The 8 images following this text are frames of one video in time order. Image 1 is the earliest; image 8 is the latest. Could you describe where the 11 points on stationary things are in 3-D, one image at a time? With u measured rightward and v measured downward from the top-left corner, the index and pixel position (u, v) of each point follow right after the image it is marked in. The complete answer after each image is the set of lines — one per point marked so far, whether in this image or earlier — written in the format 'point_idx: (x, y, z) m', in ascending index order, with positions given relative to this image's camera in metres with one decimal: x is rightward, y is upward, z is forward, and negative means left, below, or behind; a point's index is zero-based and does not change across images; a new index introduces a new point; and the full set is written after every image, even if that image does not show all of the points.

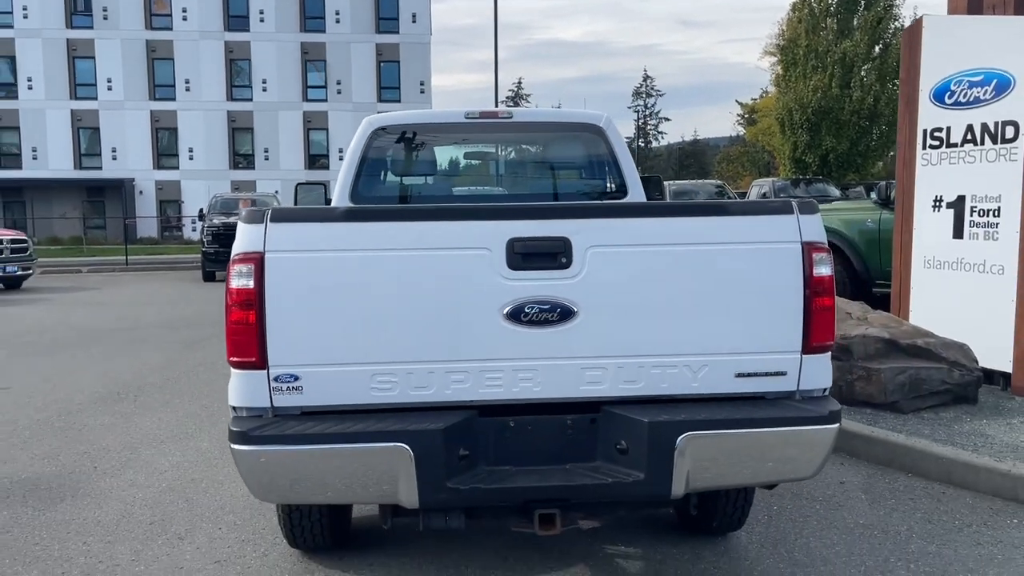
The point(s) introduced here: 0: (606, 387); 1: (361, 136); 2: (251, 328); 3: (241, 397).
0: (+0.4, -0.4, +3.4) m
1: (-1.1, +1.1, +6.3) m
2: (-1.0, -0.2, +3.2) m
3: (-1.0, -0.4, +3.2) m
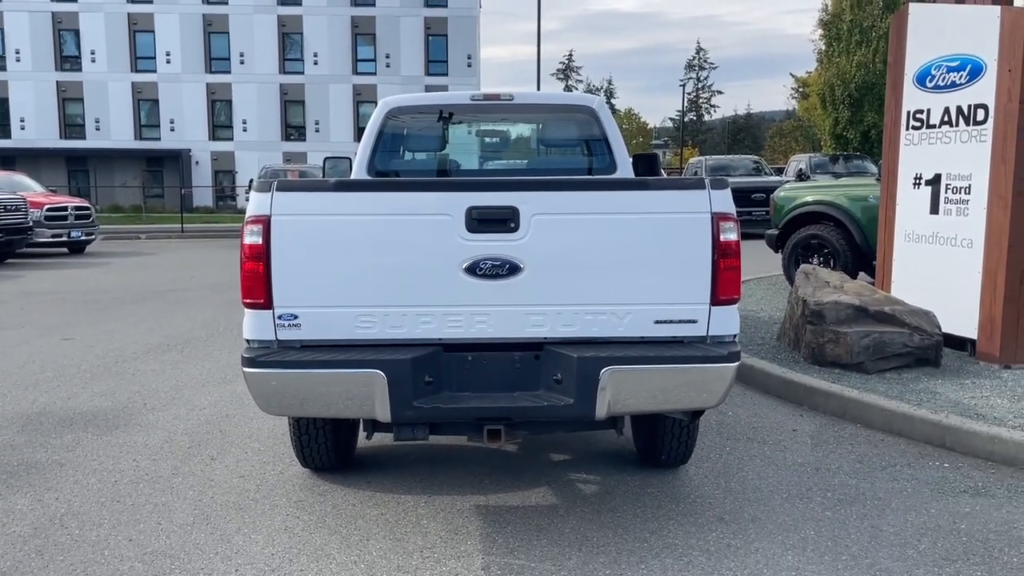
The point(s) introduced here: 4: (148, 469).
0: (+0.2, -0.2, +4.1) m
1: (-1.1, +1.4, +7.1) m
2: (-1.2, +0.1, +4.0) m
3: (-1.2, -0.2, +4.1) m
4: (-2.3, -1.1, +5.5) m
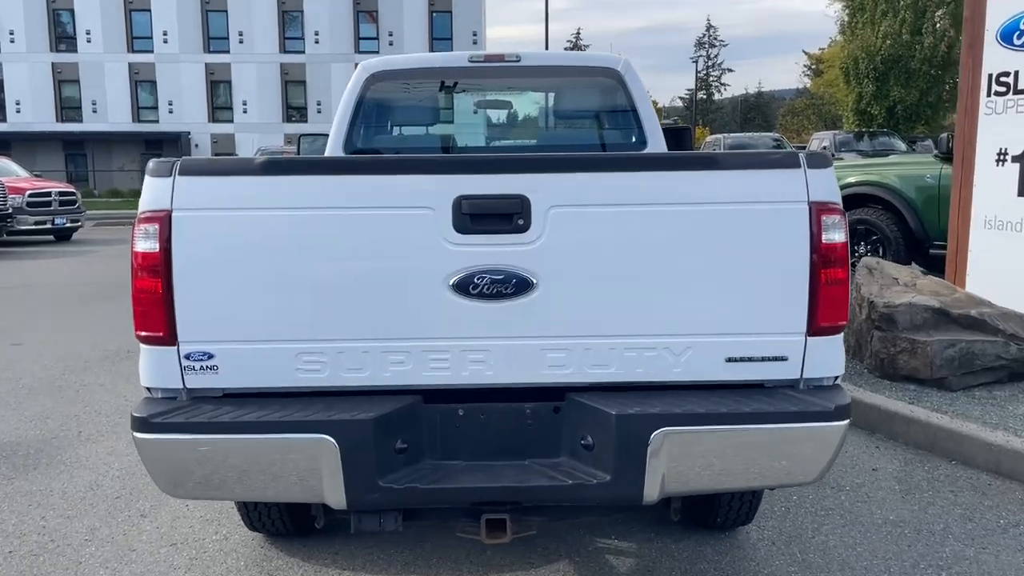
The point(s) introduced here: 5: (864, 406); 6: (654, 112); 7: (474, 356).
0: (+0.2, -0.3, +2.9) m
1: (-1.1, +1.4, +5.8) m
2: (-1.1, 0.0, +2.8) m
3: (-1.2, -0.3, +2.8) m
4: (-2.3, -1.2, +4.3) m
5: (+2.3, -0.8, +5.6) m
6: (+1.0, +1.2, +6.0) m
7: (-0.1, -0.2, +2.9) m
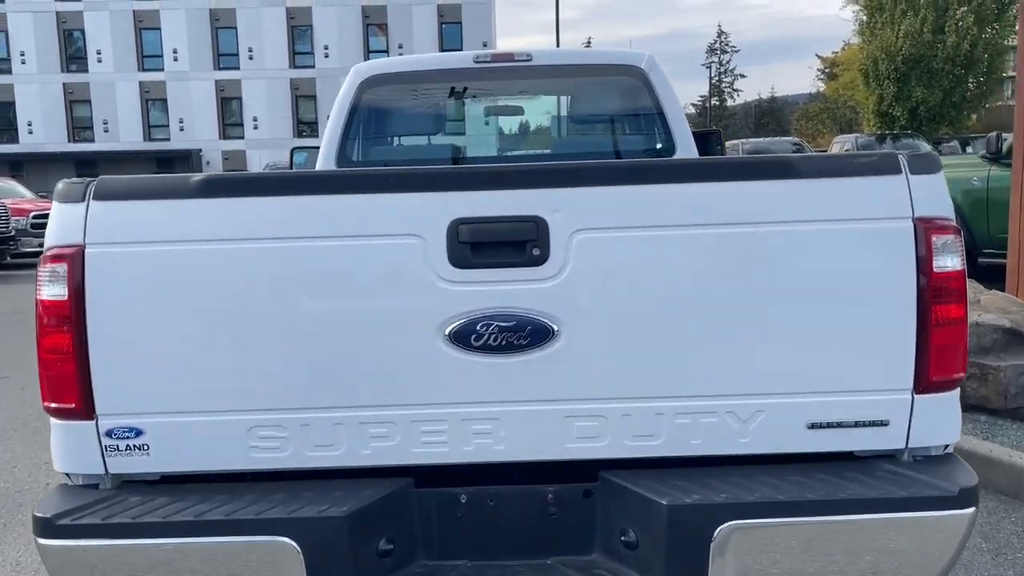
0: (+0.2, -0.4, +2.2) m
1: (-1.0, +1.2, +5.2) m
2: (-1.1, -0.2, +2.2) m
3: (-1.1, -0.4, +2.2) m
4: (-2.2, -1.4, +3.7) m
5: (+2.4, -0.9, +4.9) m
6: (+1.1, +1.1, +5.3) m
7: (-0.1, -0.4, +2.2) m
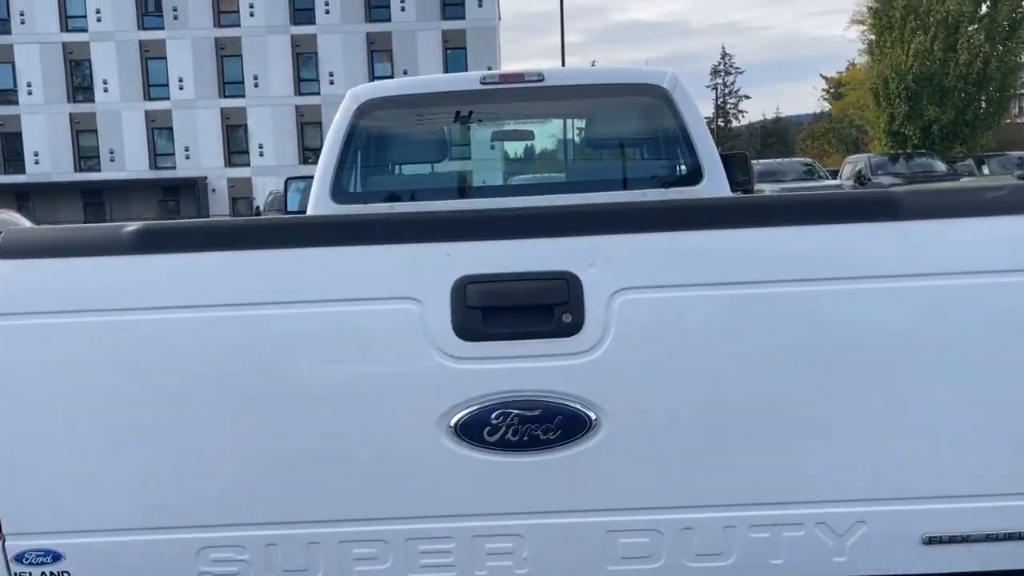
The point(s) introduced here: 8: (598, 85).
0: (+0.3, -0.5, +1.7) m
1: (-0.9, +1.0, +4.8) m
2: (-1.1, -0.3, +1.7) m
3: (-1.1, -0.6, +1.7) m
4: (-2.1, -1.6, +3.2) m
5: (+2.5, -1.1, +4.4) m
6: (+1.1, +0.9, +4.9) m
7: (0.0, -0.5, +1.7) m
8: (+0.5, +1.1, +4.8) m
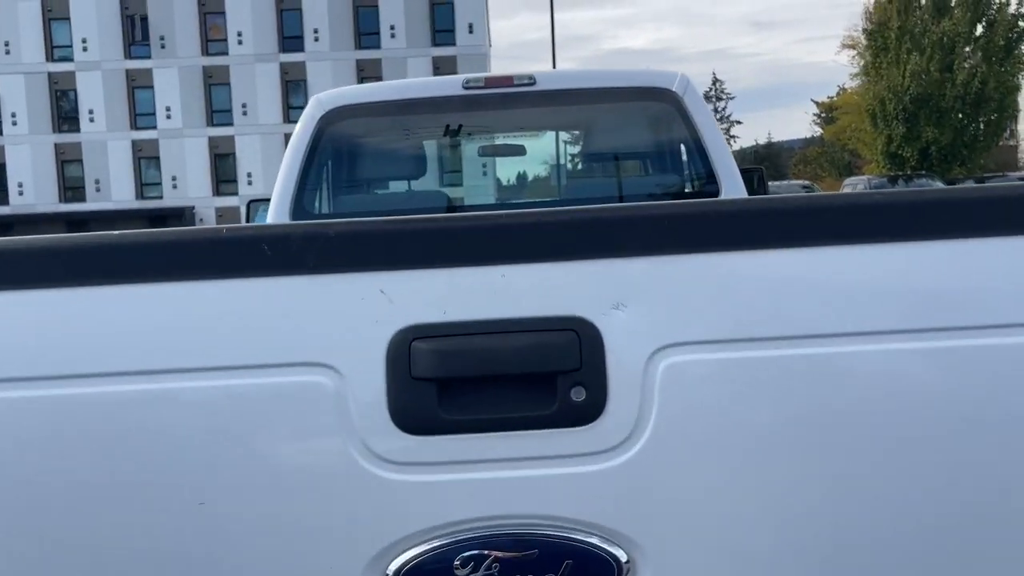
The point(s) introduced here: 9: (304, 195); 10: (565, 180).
0: (+0.3, -0.6, +1.0) m
1: (-1.0, +0.8, +4.1) m
2: (-1.1, -0.4, +1.0) m
3: (-1.1, -0.7, +1.0) m
4: (-2.1, -1.7, +2.4) m
5: (+2.4, -1.2, +3.7) m
6: (+1.1, +0.7, +4.2) m
7: (-0.1, -0.6, +1.0) m
8: (+0.4, +1.0, +4.1) m
9: (-1.0, +0.5, +4.1) m
10: (+0.3, +0.6, +4.2) m
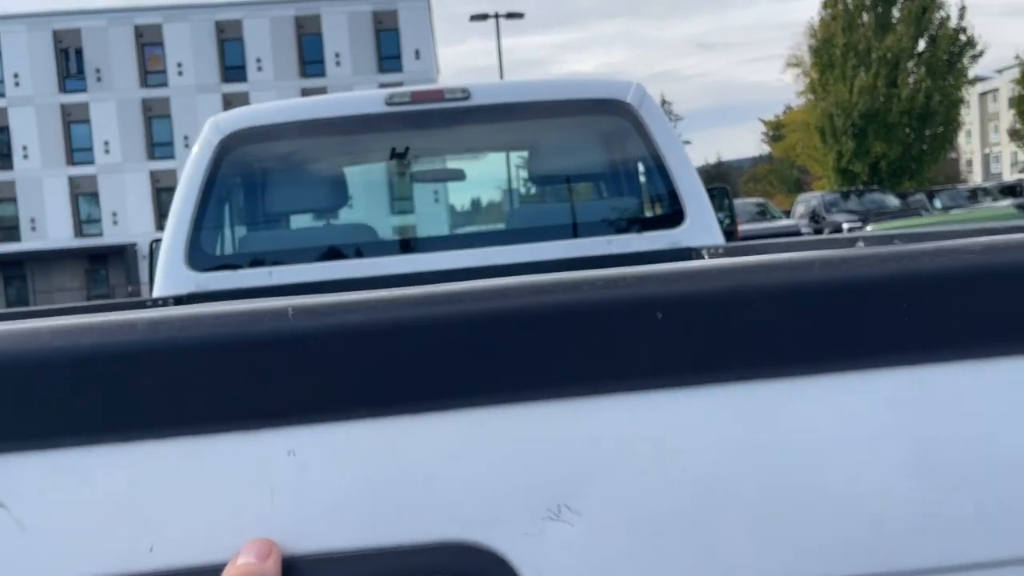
0: (+0.2, -0.7, +0.4) m
1: (-1.3, +0.5, +3.4) m
2: (-1.2, -0.6, +0.3) m
3: (-1.2, -0.8, +0.3) m
4: (-2.2, -2.0, +1.6) m
5: (+2.2, -1.3, +3.1) m
6: (+0.8, +0.5, +3.7) m
7: (-0.1, -0.7, +0.3) m
8: (+0.1, +0.8, +3.5) m
9: (-1.3, +0.2, +3.4) m
10: (0.0, +0.4, +3.6) m
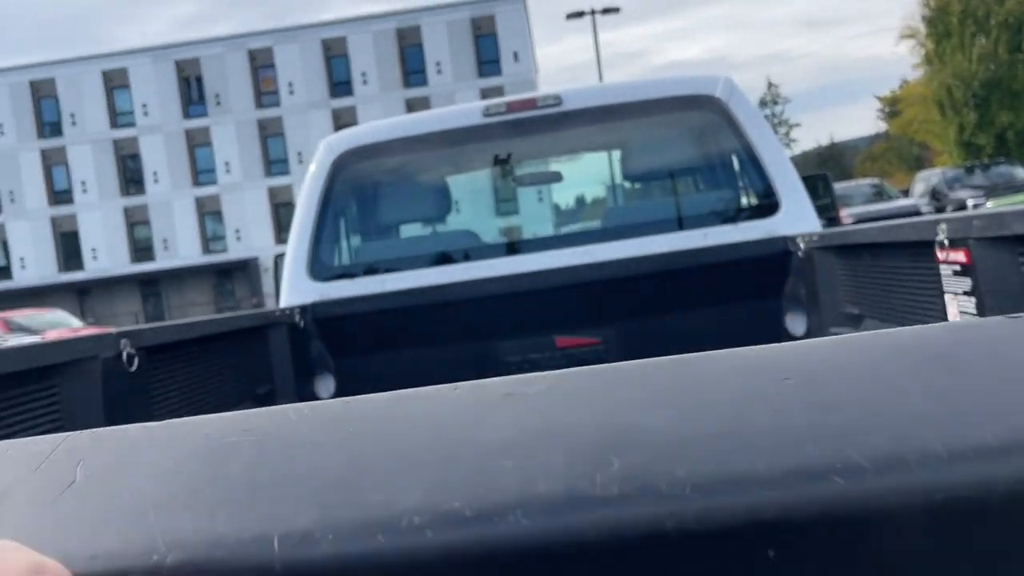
0: (+0.2, -0.7, +0.5) m
1: (-0.9, +0.5, +3.7) m
2: (-1.1, -0.6, +0.6) m
3: (-1.2, -0.9, +0.6) m
4: (-2.0, -2.1, +2.0) m
5: (+2.6, -1.2, +3.0) m
6: (+1.2, +0.6, +3.7) m
7: (-0.1, -0.7, +0.5) m
8: (+0.5, +0.8, +3.6) m
9: (-0.9, +0.2, +3.7) m
10: (+0.4, +0.4, +3.7) m
